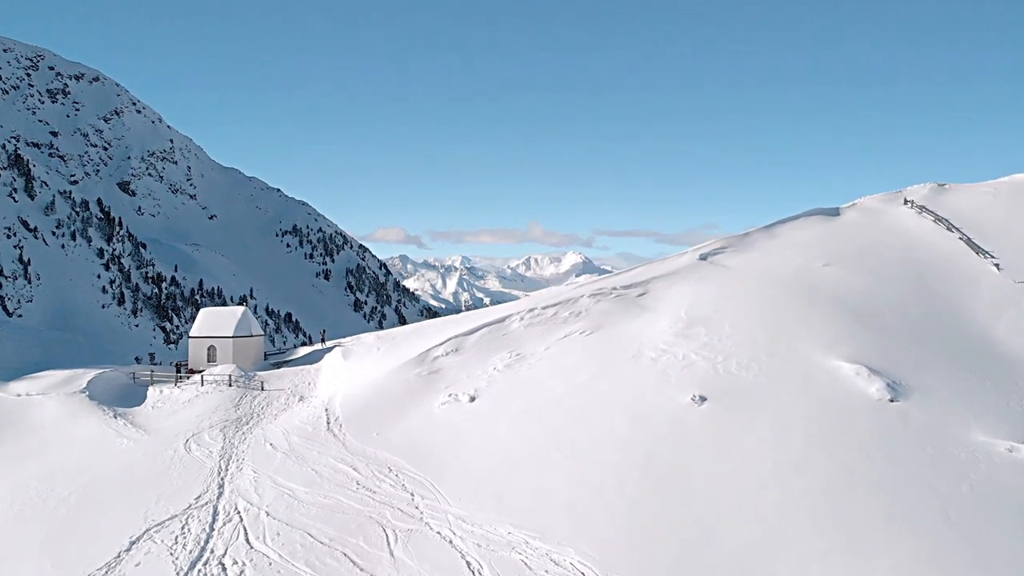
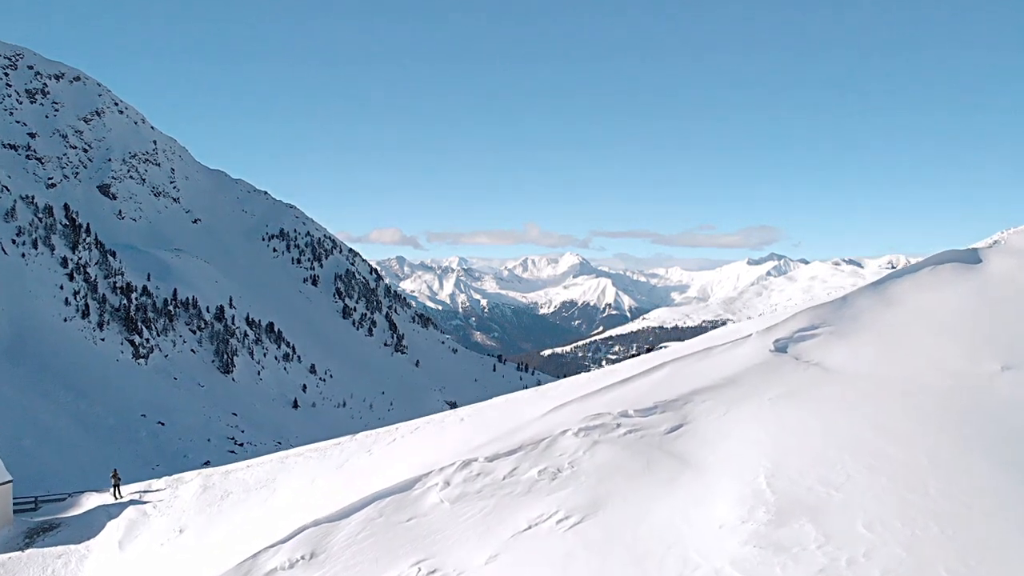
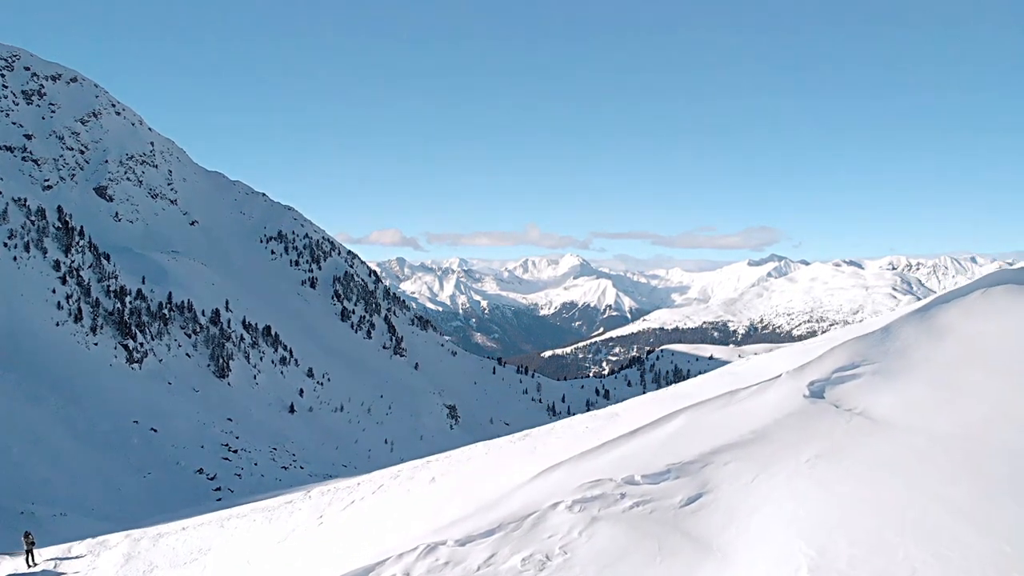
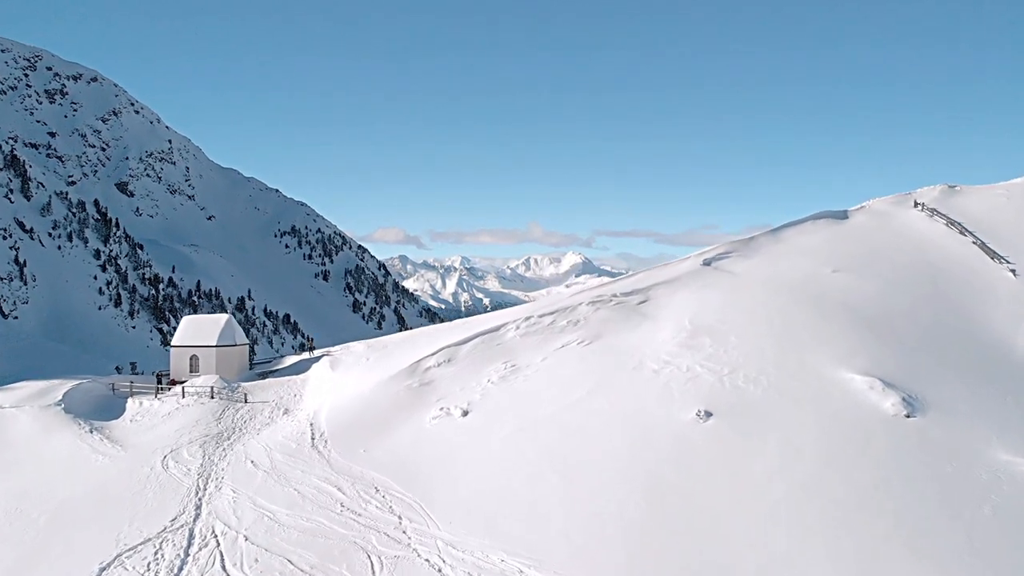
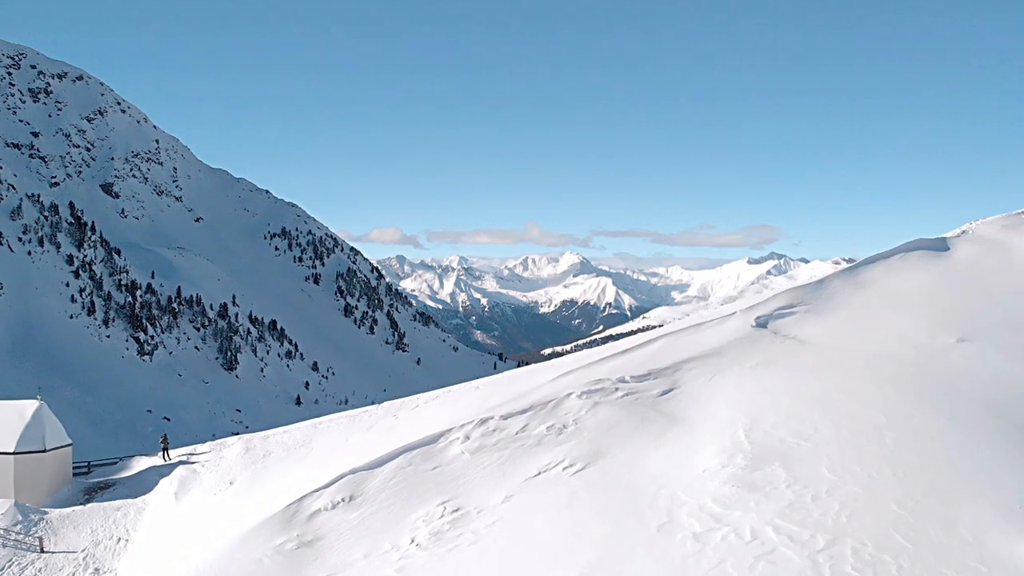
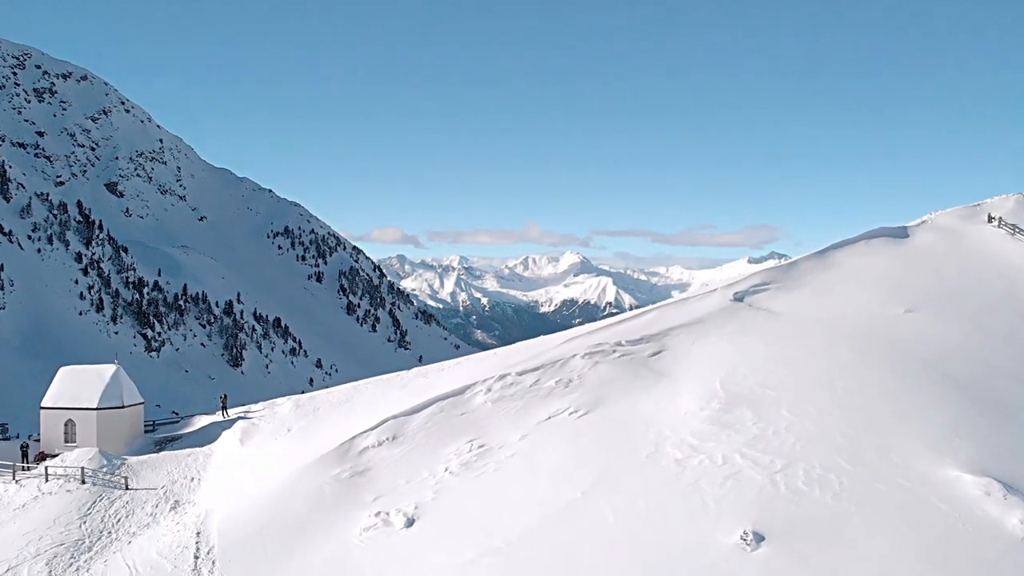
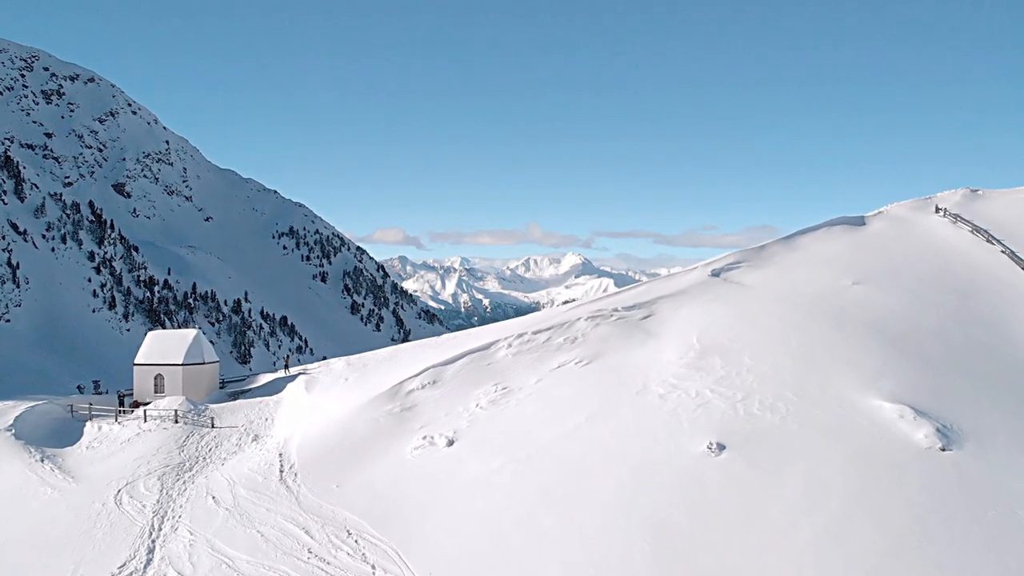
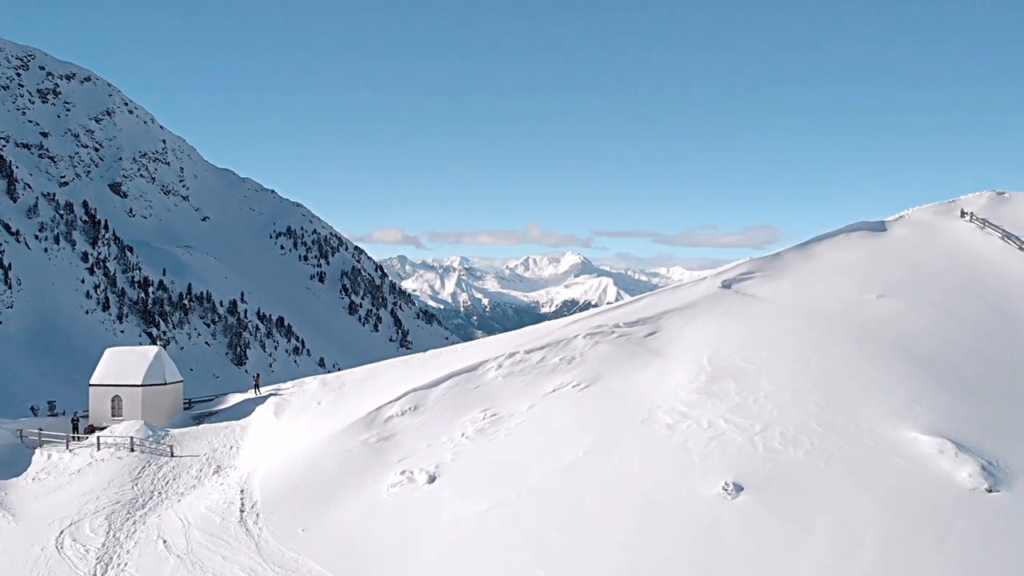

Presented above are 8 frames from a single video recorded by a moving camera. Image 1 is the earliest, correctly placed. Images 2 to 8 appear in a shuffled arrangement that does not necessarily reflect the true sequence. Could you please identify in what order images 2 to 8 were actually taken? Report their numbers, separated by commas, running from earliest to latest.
4, 7, 8, 6, 5, 2, 3
